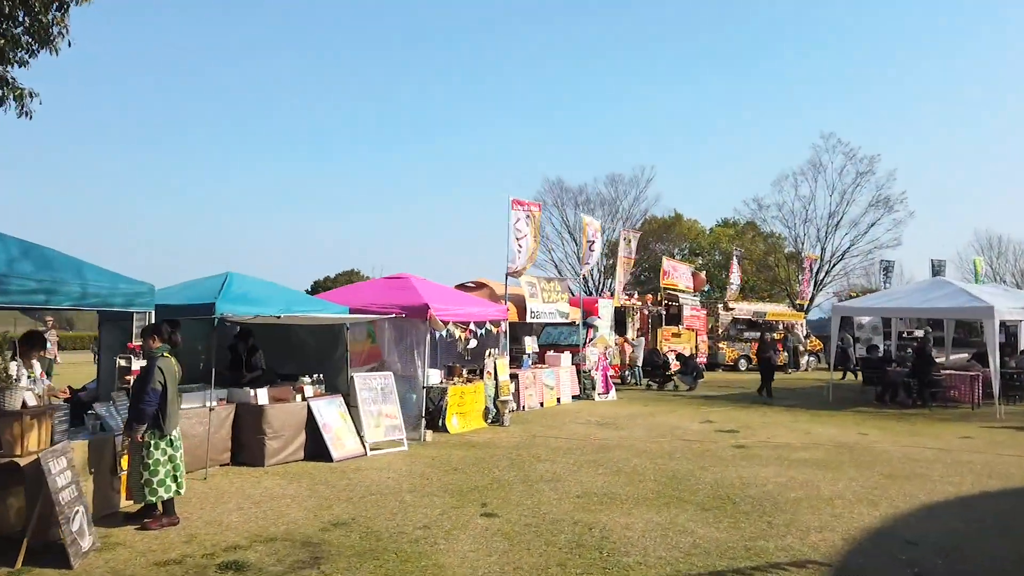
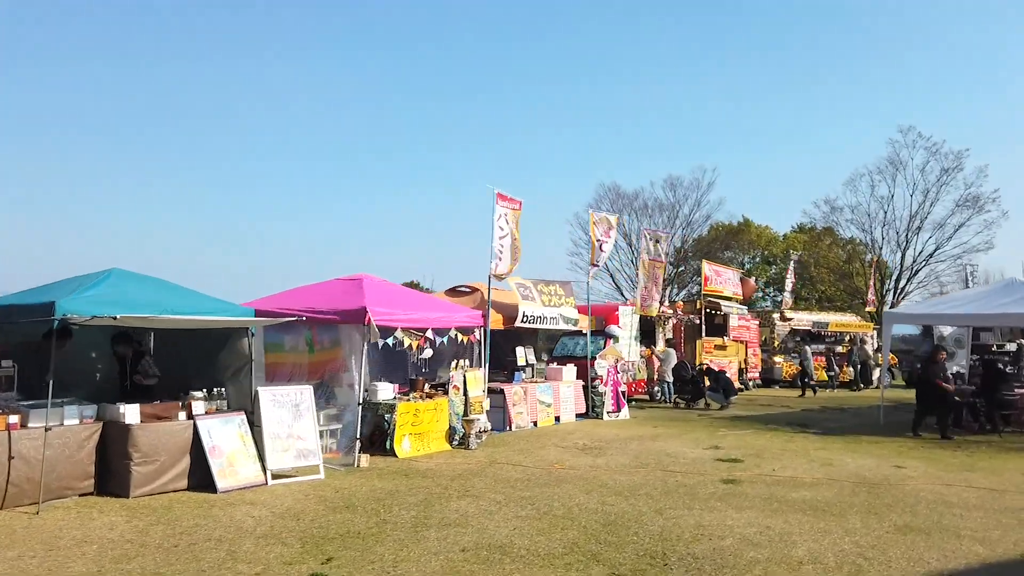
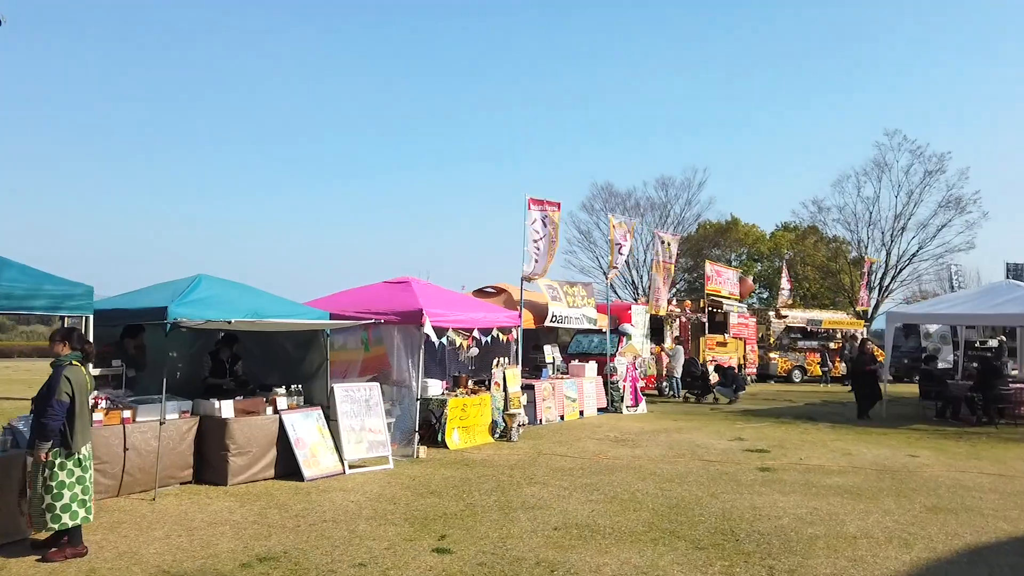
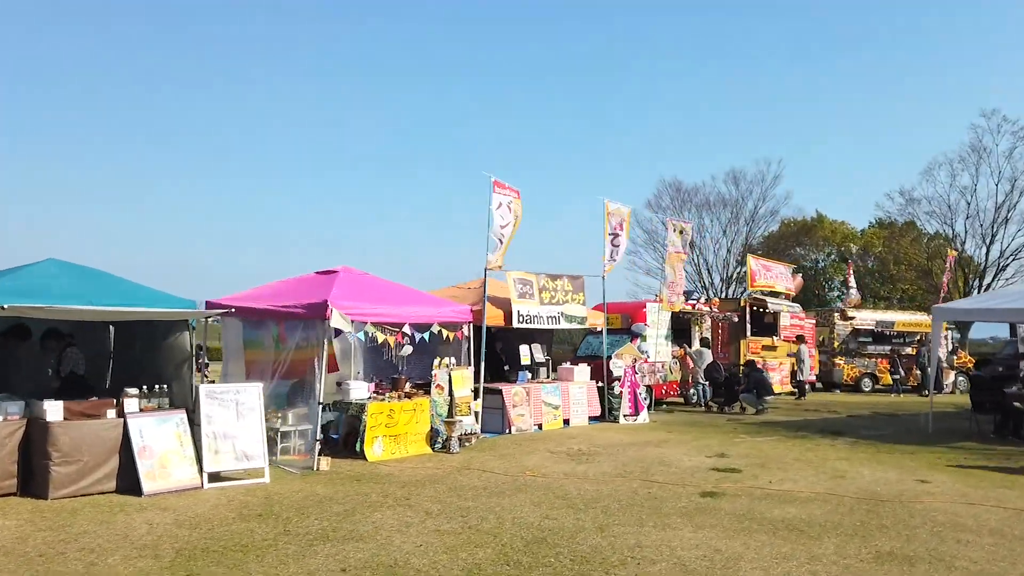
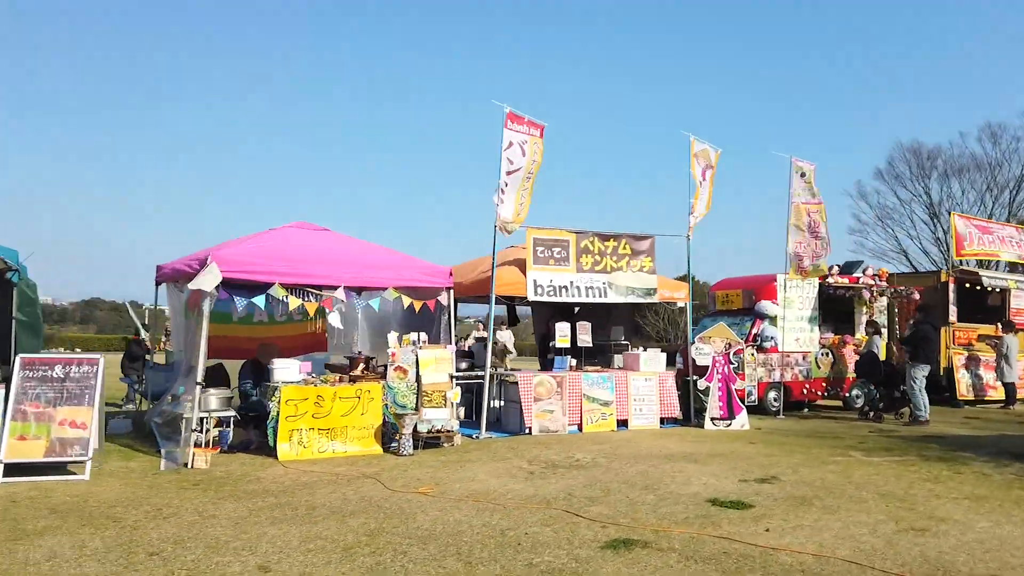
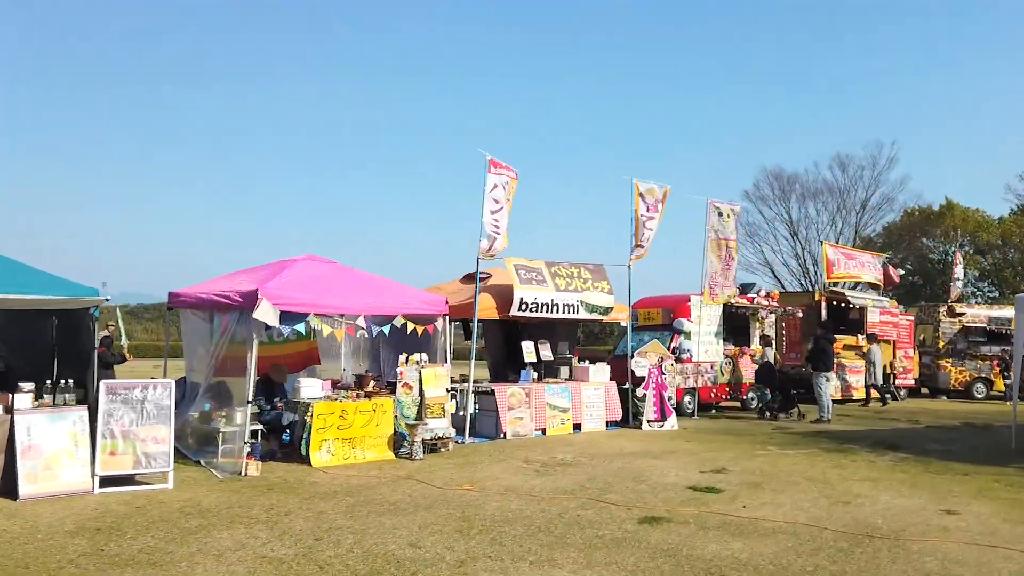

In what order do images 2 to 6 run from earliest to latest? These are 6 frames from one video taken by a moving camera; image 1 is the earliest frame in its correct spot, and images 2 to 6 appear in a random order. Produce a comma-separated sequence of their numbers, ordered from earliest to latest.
3, 2, 4, 6, 5
